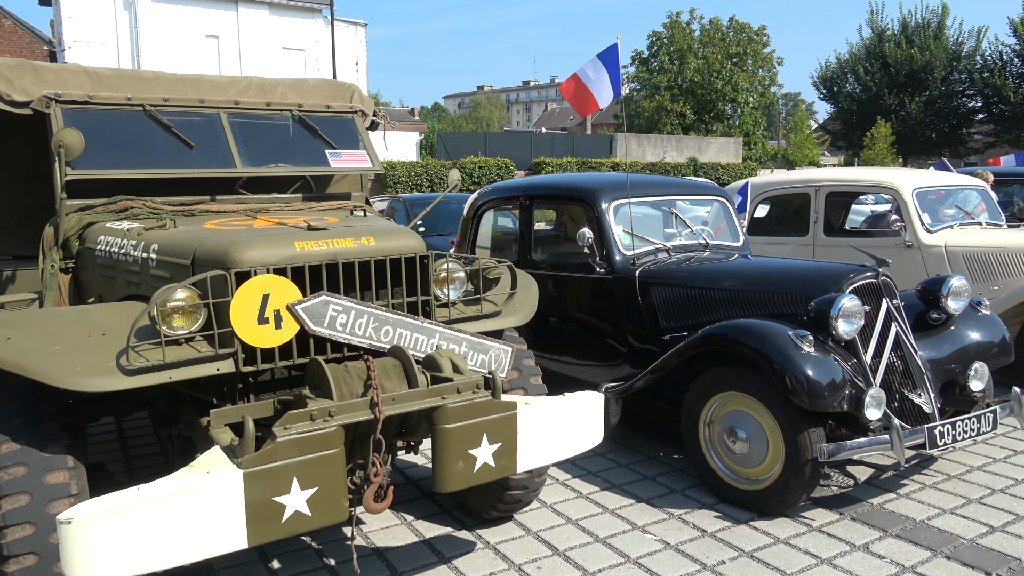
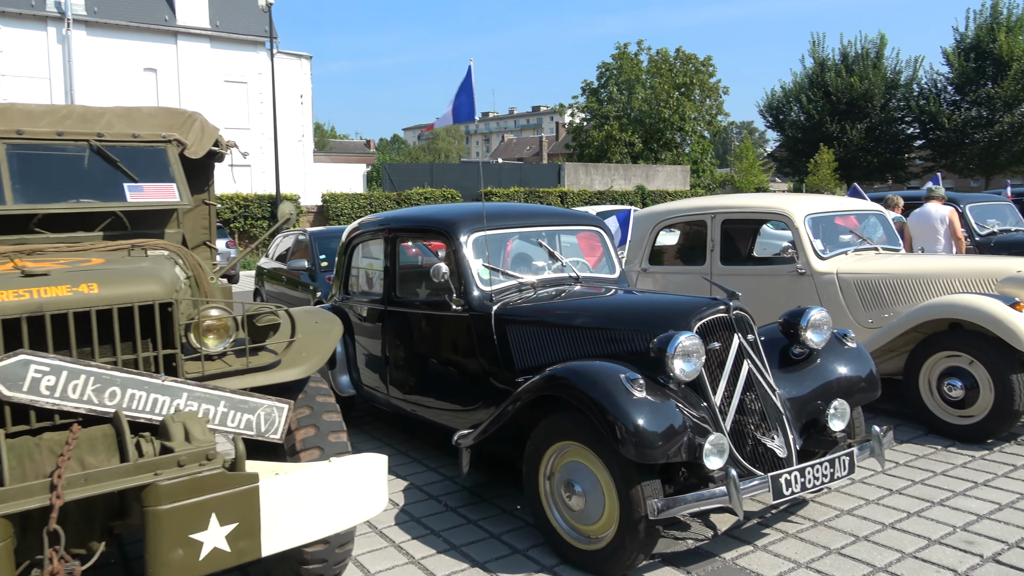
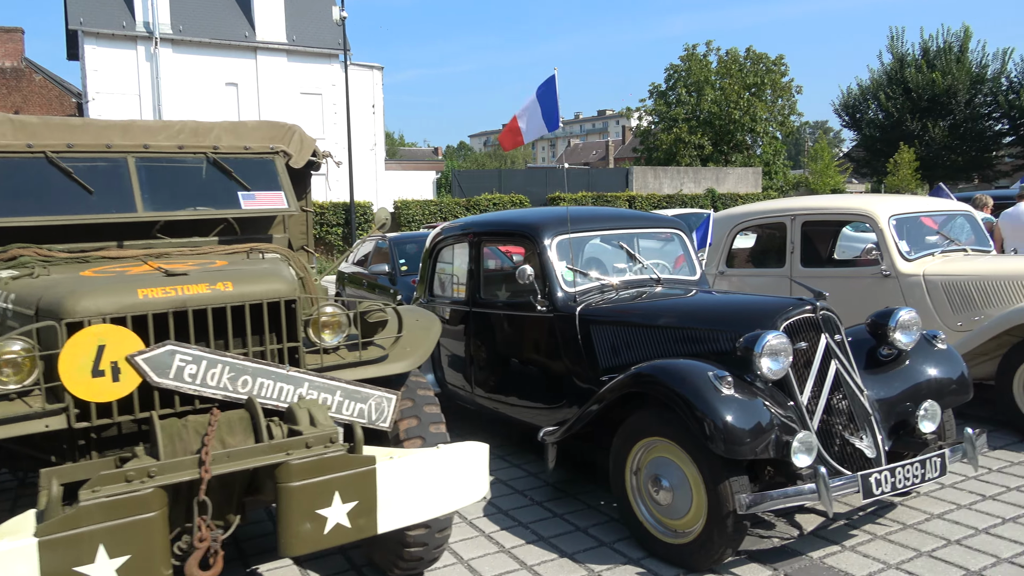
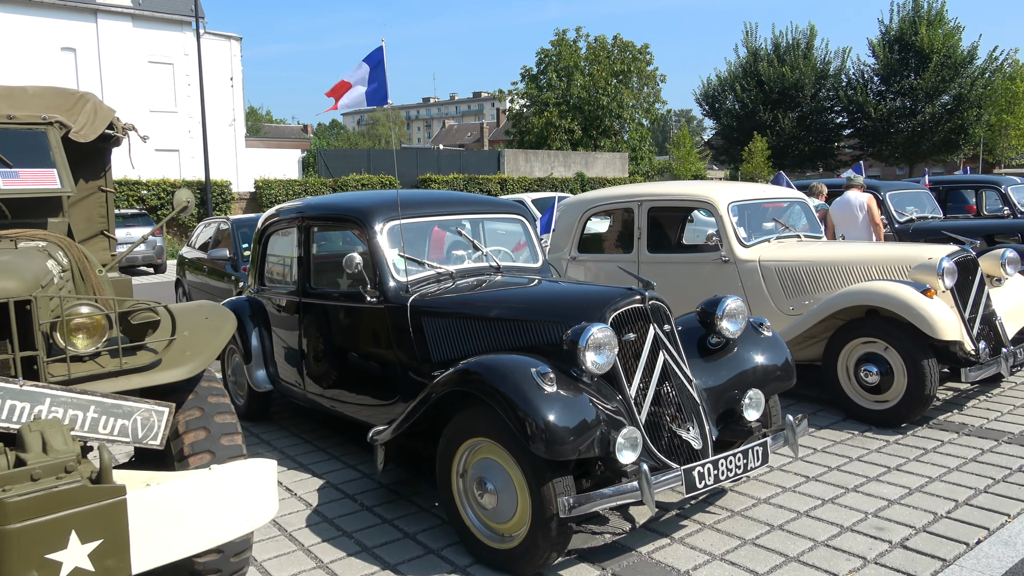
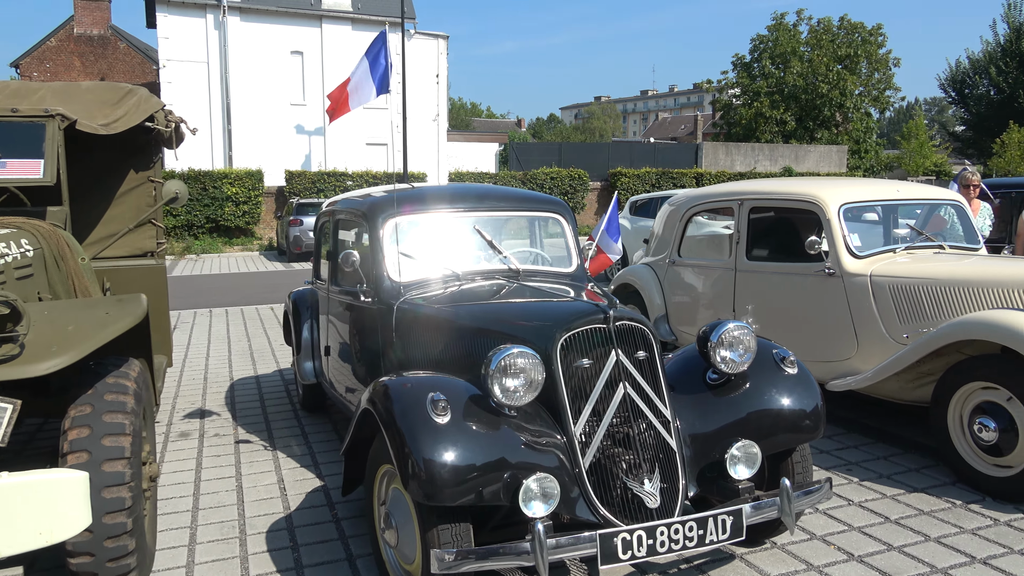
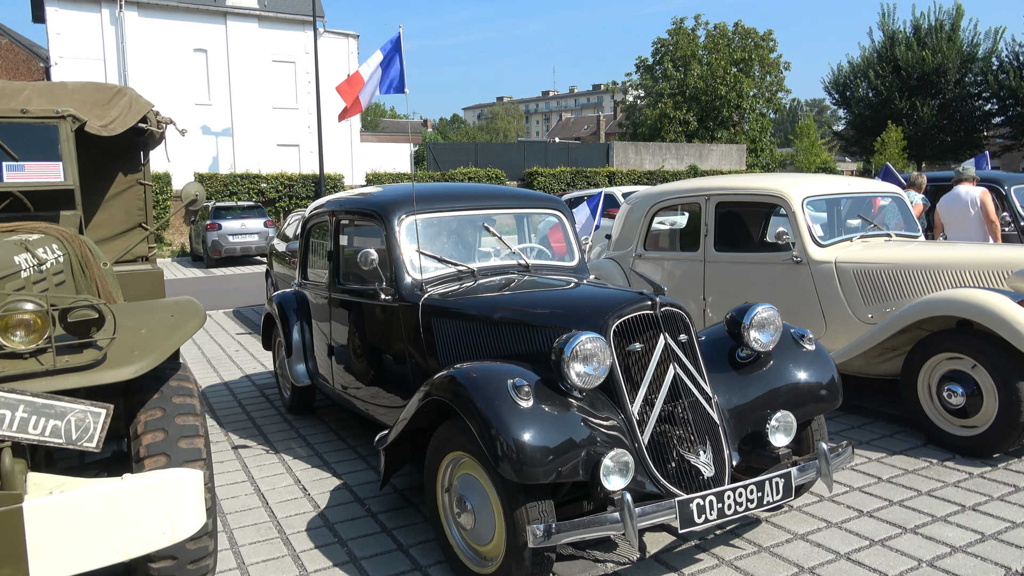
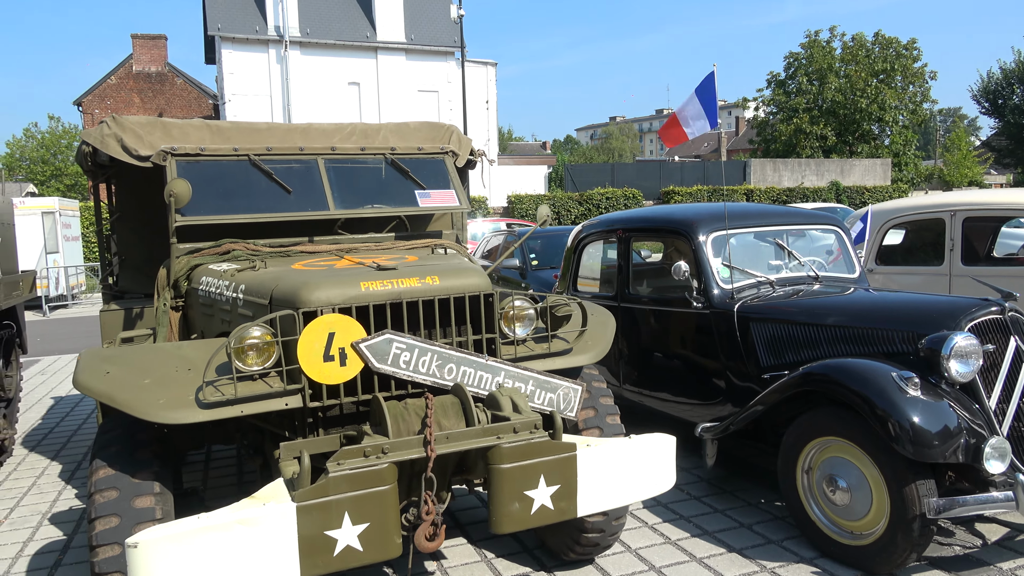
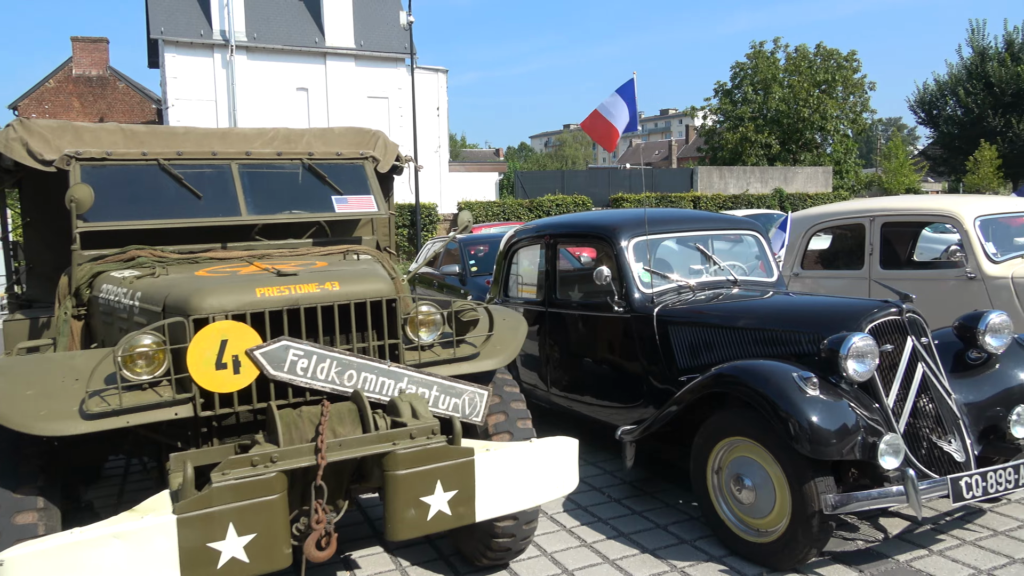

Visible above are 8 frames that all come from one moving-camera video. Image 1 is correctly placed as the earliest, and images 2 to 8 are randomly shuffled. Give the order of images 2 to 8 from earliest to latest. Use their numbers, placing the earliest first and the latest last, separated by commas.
7, 8, 3, 2, 4, 6, 5
